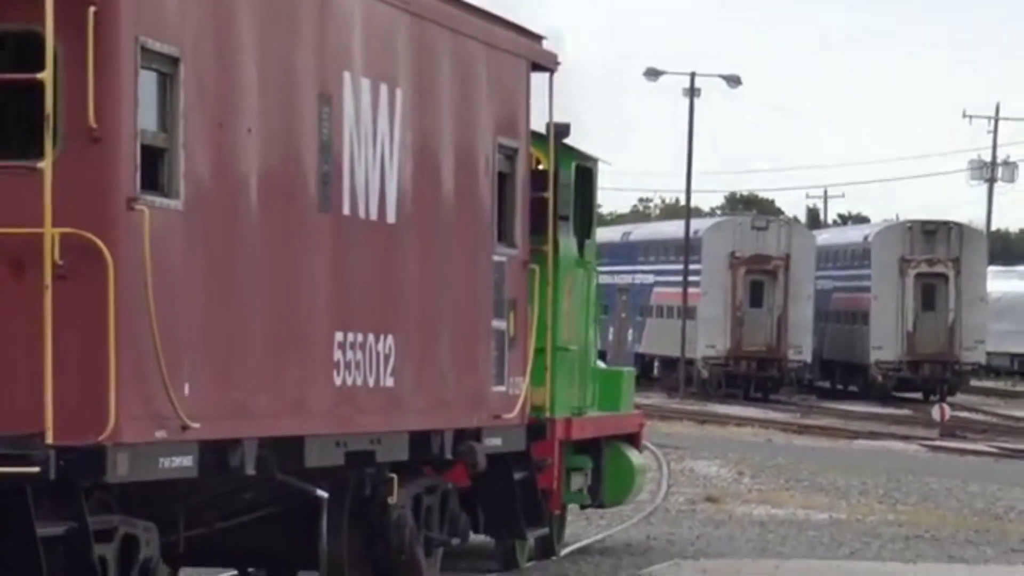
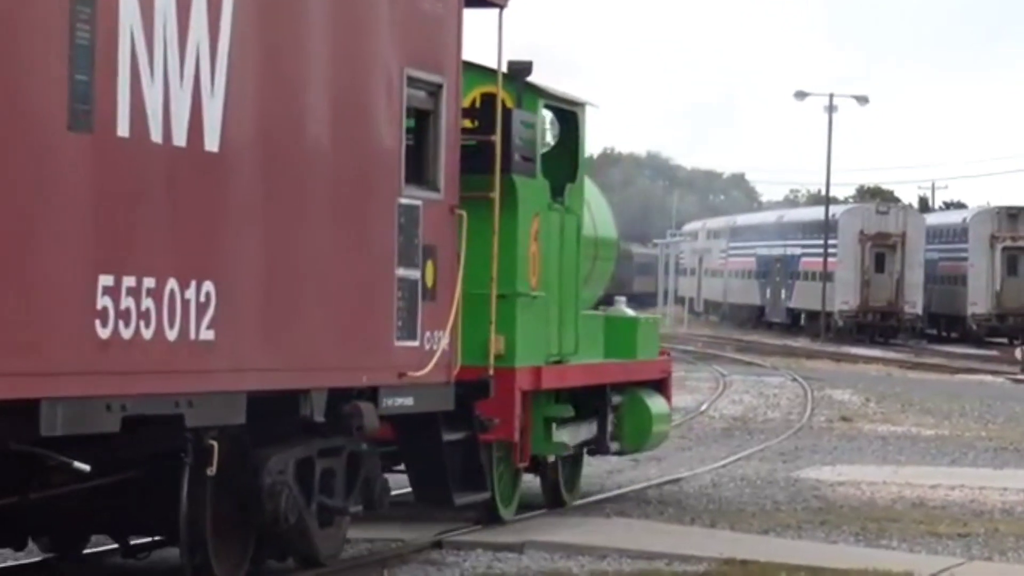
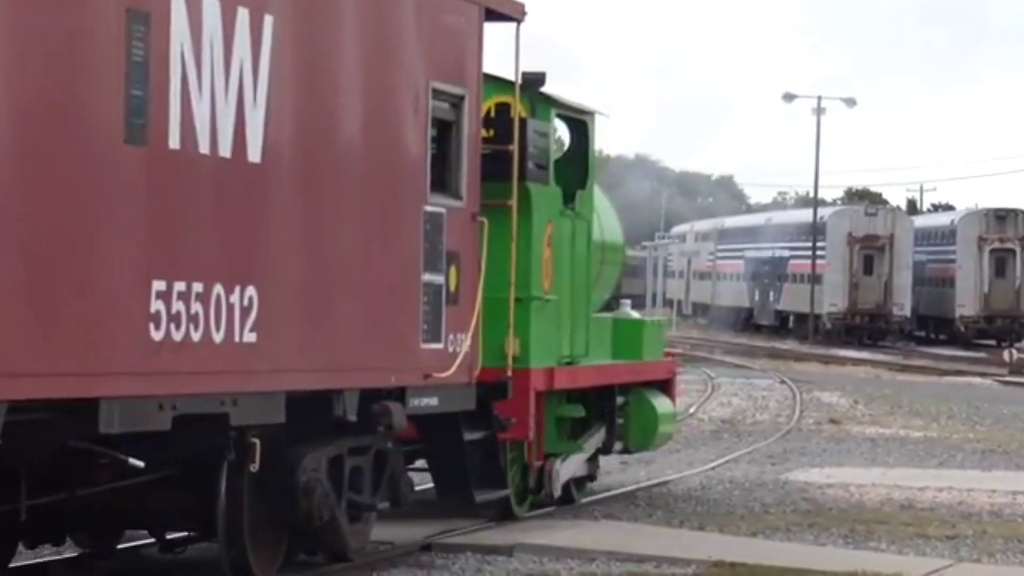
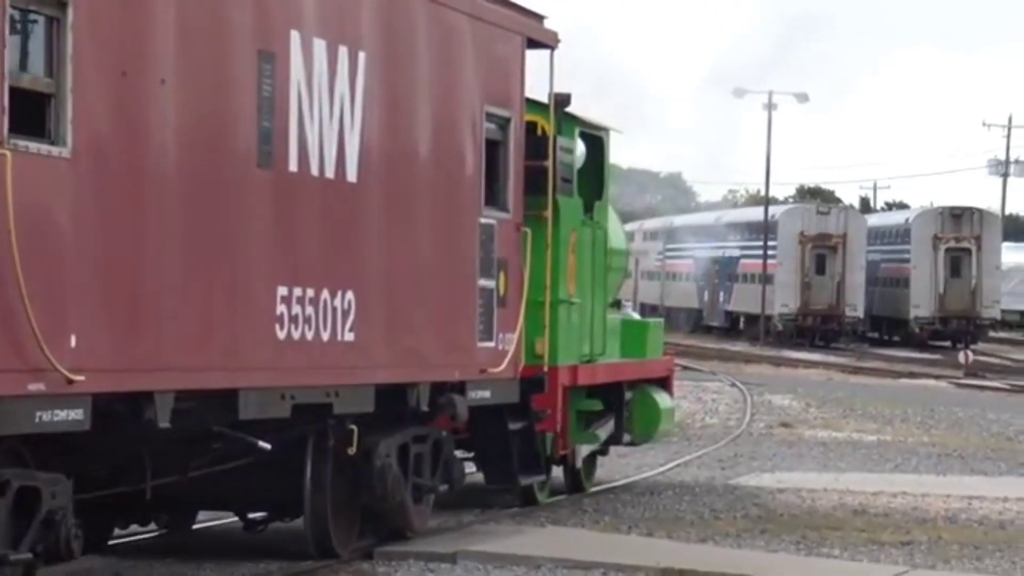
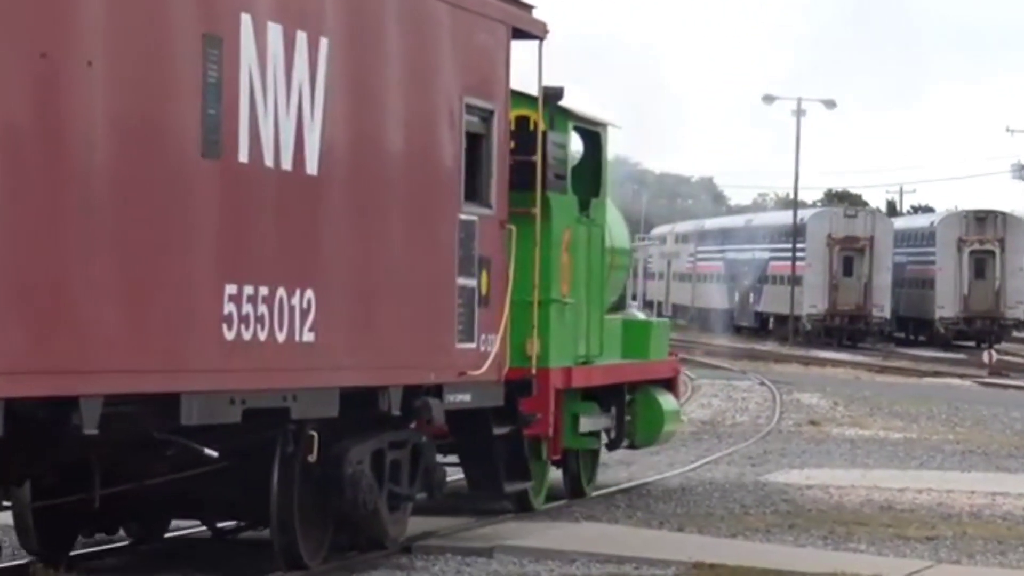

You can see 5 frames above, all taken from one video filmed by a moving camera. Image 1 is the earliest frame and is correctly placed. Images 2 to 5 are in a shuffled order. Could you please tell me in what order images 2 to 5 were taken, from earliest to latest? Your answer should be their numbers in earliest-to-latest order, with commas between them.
4, 5, 3, 2
